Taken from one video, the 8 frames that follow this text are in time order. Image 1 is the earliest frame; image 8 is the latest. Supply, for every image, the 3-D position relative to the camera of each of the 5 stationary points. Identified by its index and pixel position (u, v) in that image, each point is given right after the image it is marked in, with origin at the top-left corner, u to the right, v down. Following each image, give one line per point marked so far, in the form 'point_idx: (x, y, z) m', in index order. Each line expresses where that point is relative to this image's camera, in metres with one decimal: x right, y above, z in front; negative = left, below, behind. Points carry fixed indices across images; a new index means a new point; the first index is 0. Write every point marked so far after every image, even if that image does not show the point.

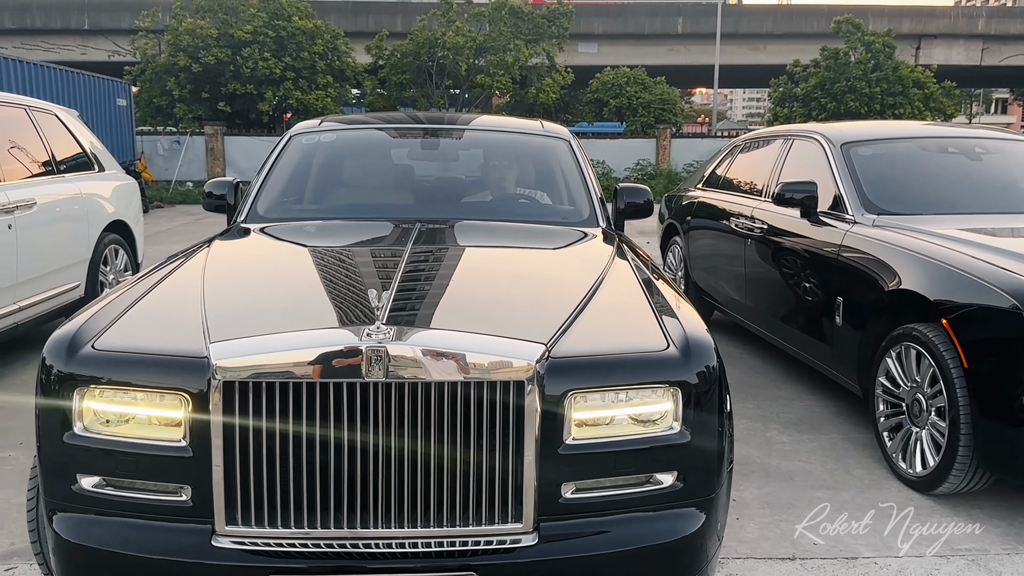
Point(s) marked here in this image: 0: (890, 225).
0: (+1.7, +0.3, +4.2) m
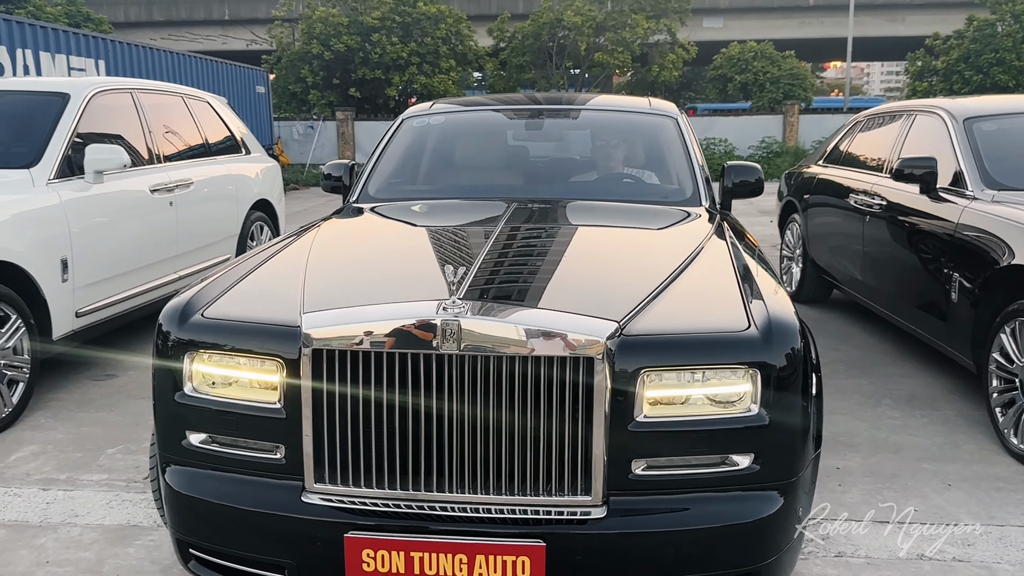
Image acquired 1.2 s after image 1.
0: (+2.2, +0.4, +4.0) m
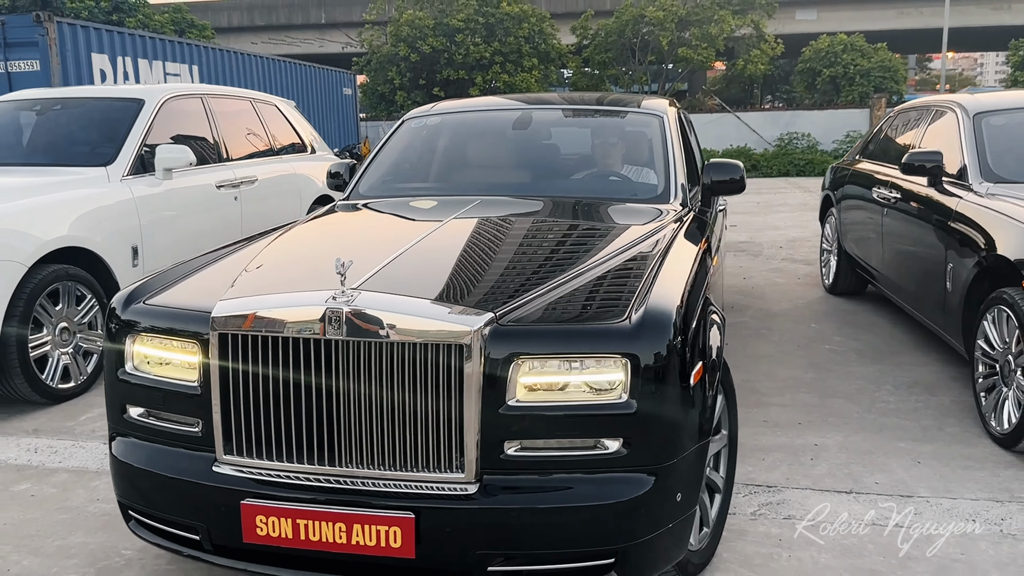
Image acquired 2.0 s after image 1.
0: (+2.3, +0.4, +4.1) m
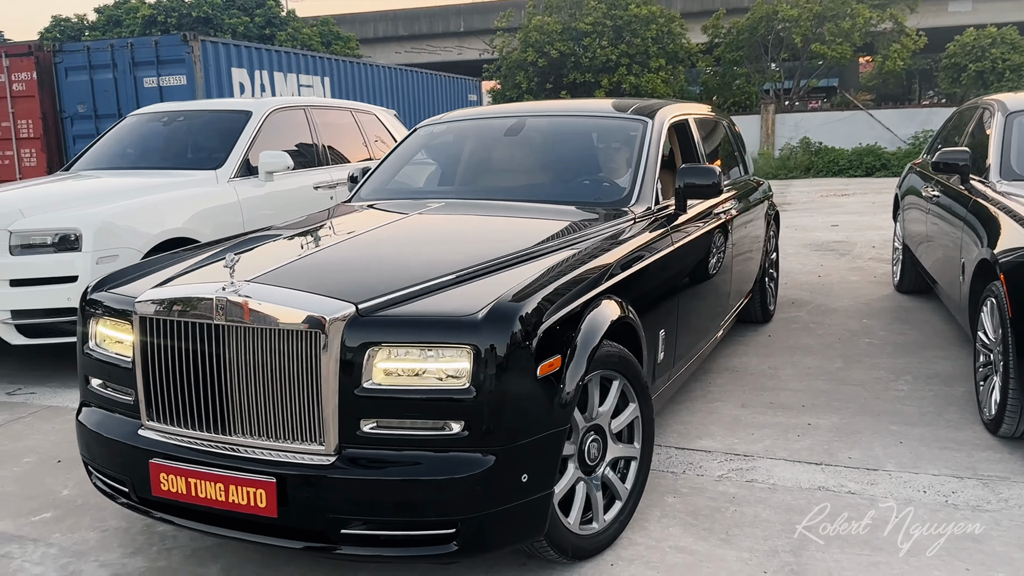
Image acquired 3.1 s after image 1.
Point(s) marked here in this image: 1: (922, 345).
0: (+2.4, +0.5, +4.3) m
1: (+2.4, -0.3, +5.3) m
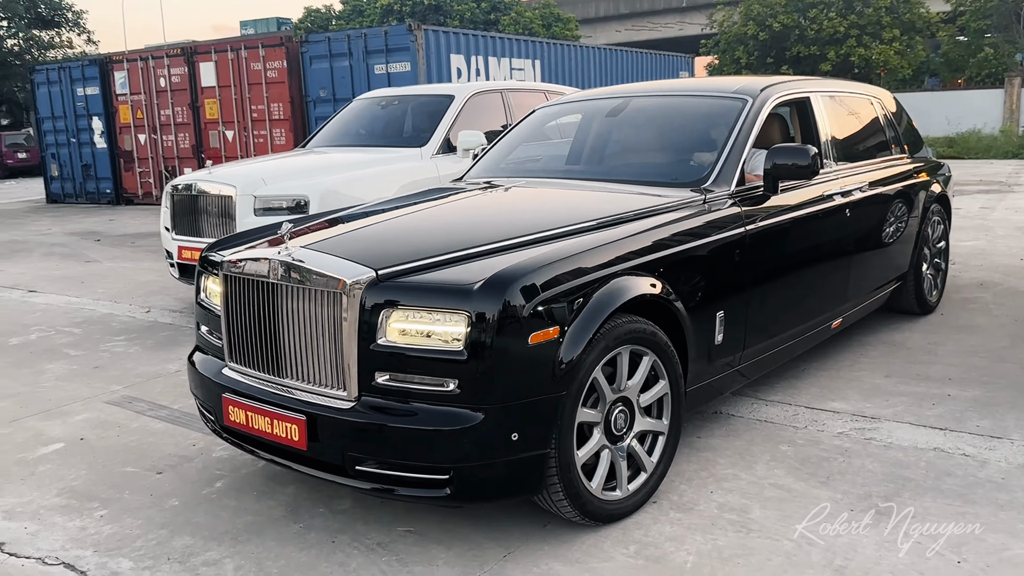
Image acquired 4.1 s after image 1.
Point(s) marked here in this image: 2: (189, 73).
0: (+3.1, +0.5, +4.1) m
1: (+3.4, -0.2, +5.1) m
2: (-5.1, +3.4, +14.2) m
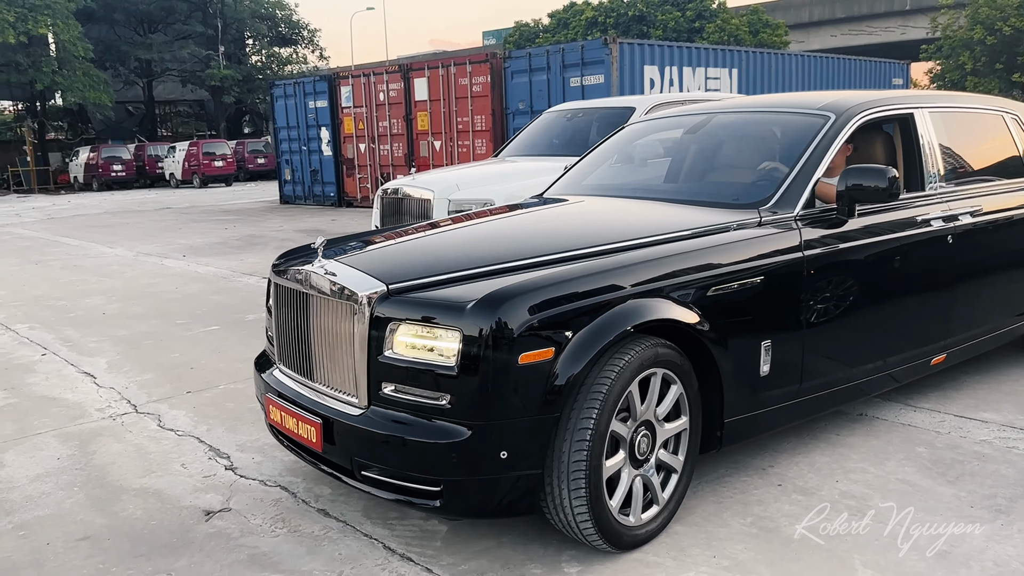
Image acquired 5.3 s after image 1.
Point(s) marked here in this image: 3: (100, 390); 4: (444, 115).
0: (+3.8, +0.4, +3.8) m
1: (+4.3, -0.4, +4.7) m
2: (-1.9, +3.5, +15.5) m
3: (-2.3, -0.6, +5.0) m
4: (-1.1, +2.8, +14.8) m
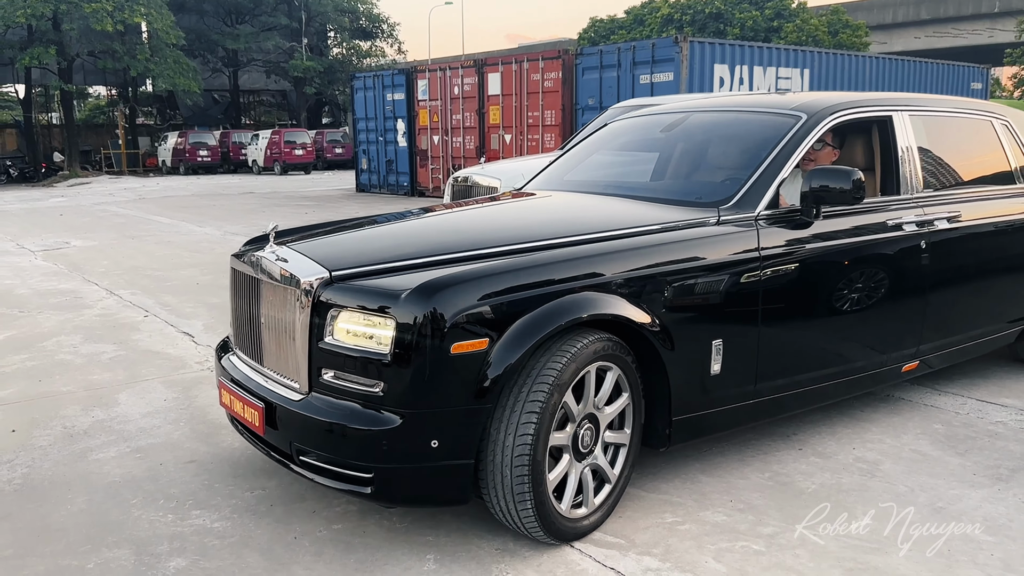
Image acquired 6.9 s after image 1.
0: (+4.1, +0.4, +3.9) m
1: (+4.6, -0.4, +4.9) m
2: (-0.6, +3.7, +16.0) m
3: (-2.0, -0.4, +5.6) m
4: (+0.1, +3.0, +15.2) m
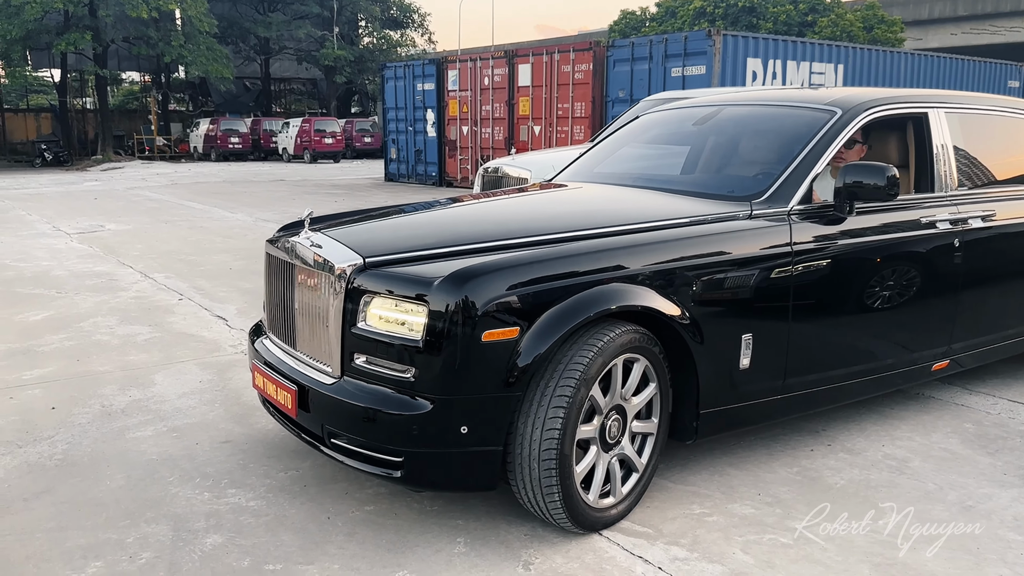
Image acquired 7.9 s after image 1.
0: (+4.2, +0.4, +3.8) m
1: (+4.7, -0.5, +4.8) m
2: (-0.1, +3.8, +16.0) m
3: (-1.8, -0.3, +5.7) m
4: (+0.6, +3.2, +15.2) m
